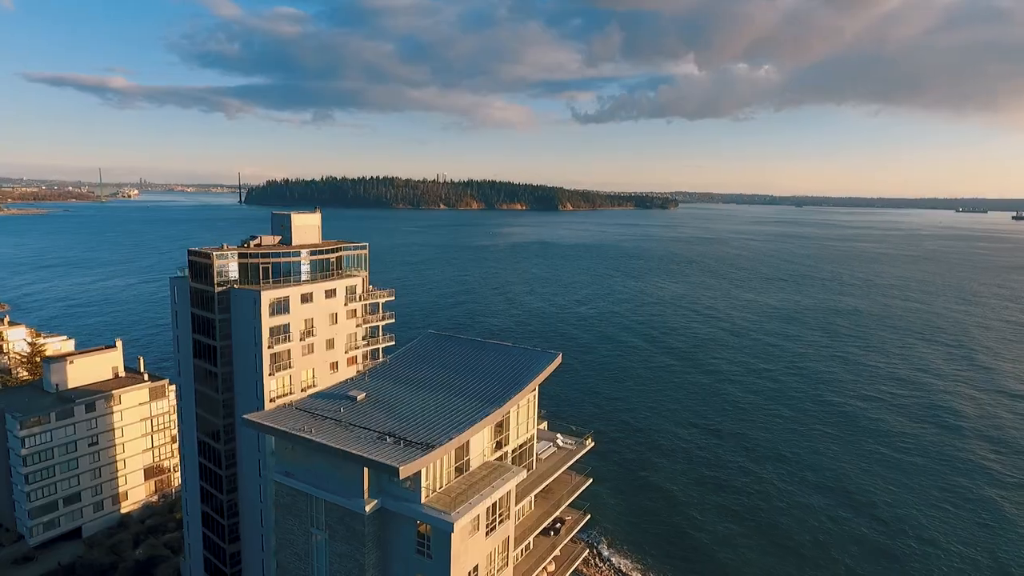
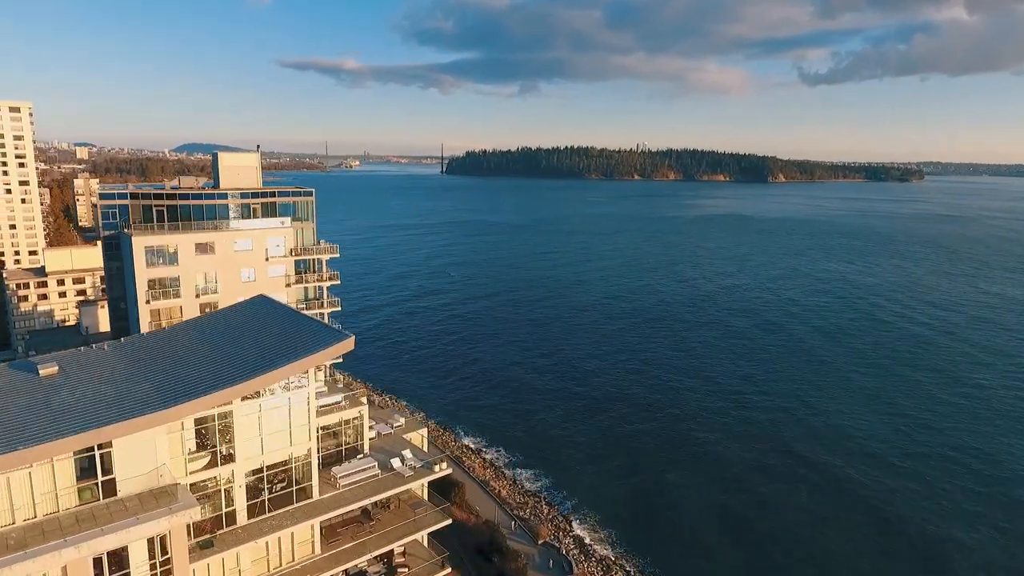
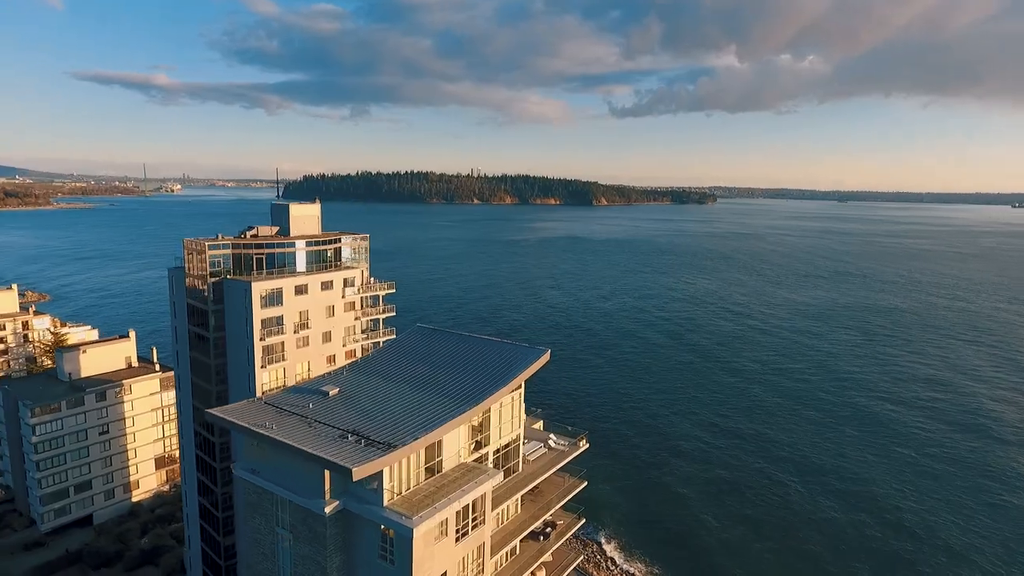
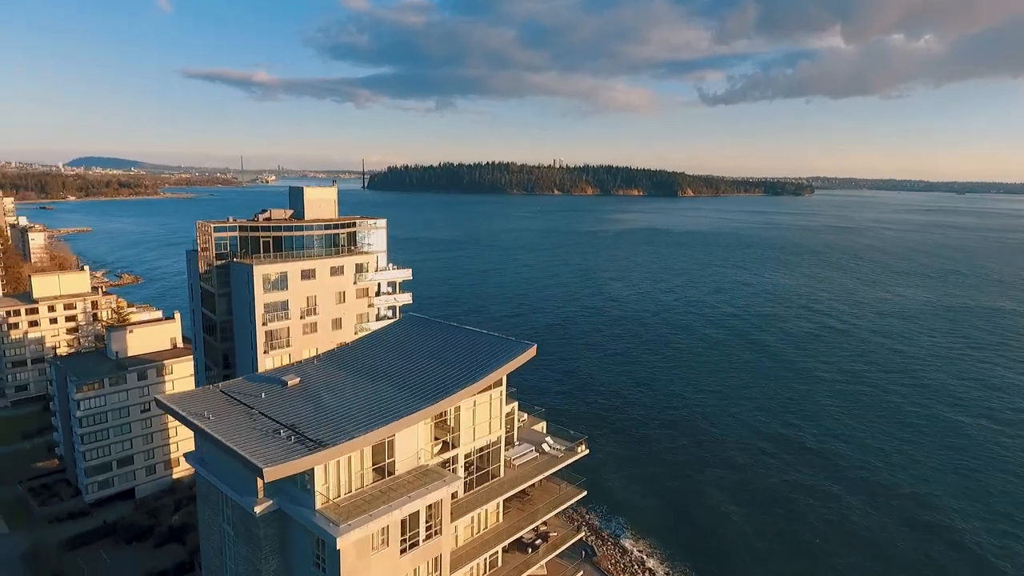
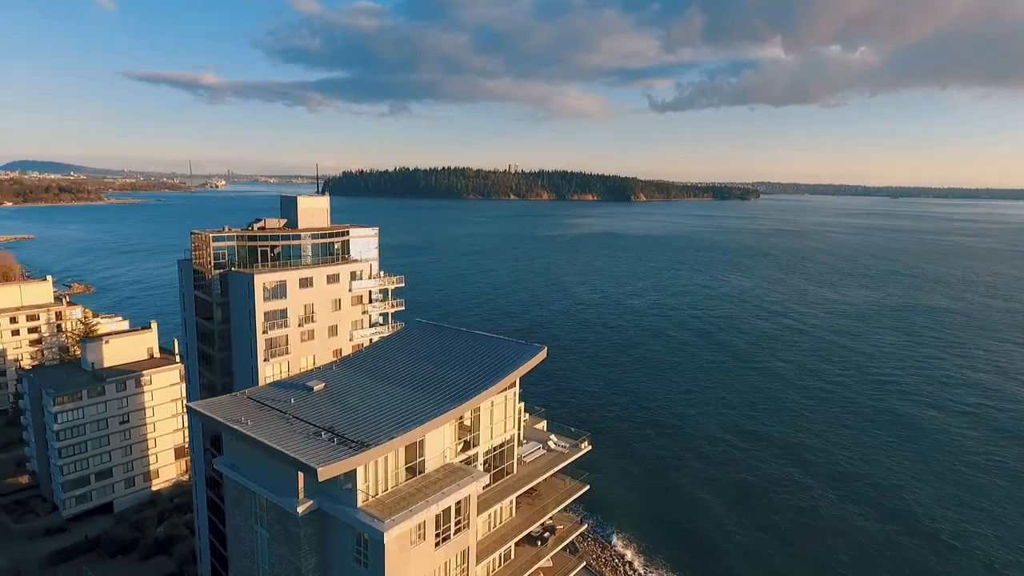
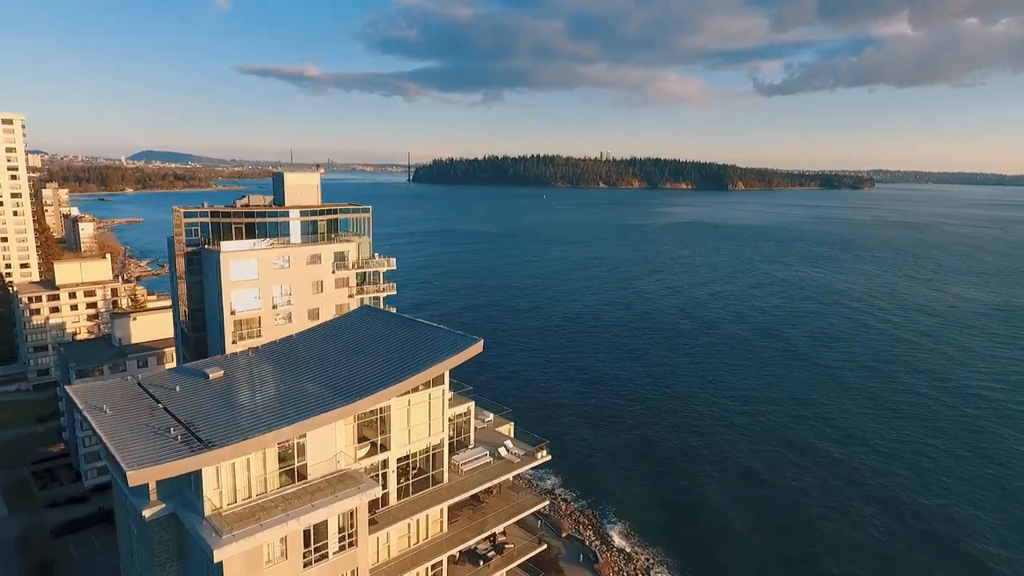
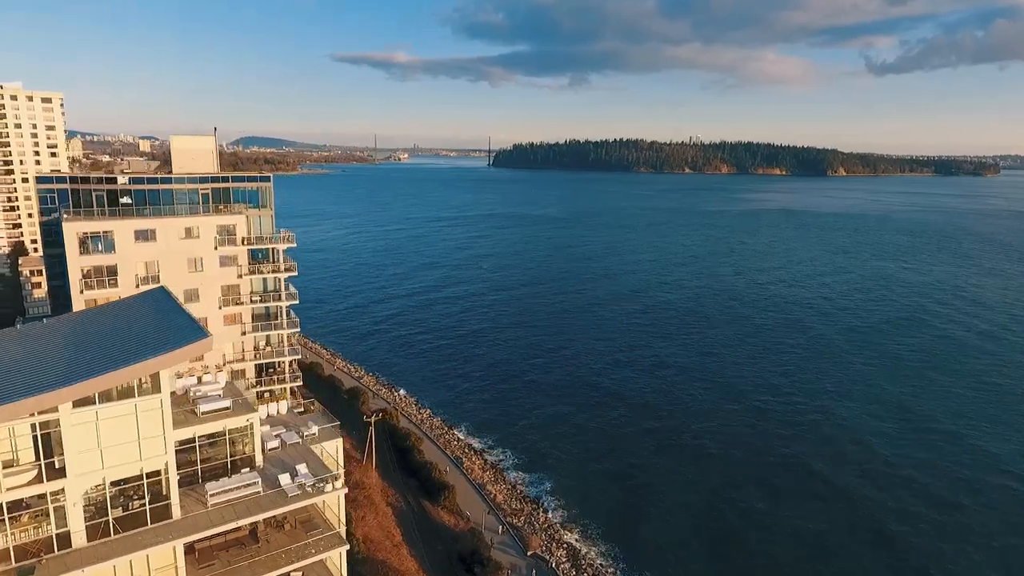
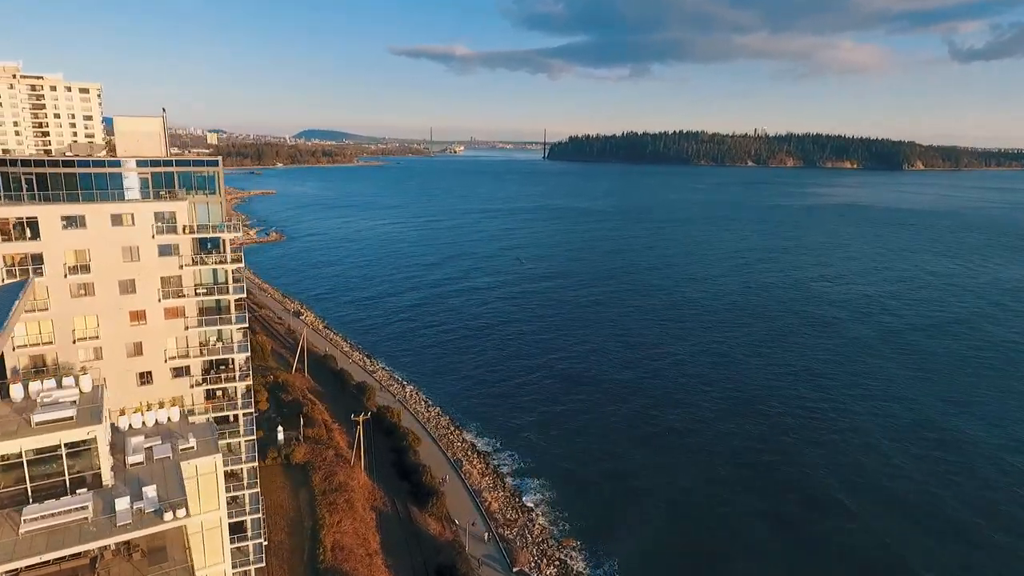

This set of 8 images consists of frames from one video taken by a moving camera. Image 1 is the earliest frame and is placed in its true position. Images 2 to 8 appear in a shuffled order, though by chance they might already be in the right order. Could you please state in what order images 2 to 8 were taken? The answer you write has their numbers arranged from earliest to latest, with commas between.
3, 5, 4, 6, 2, 7, 8
